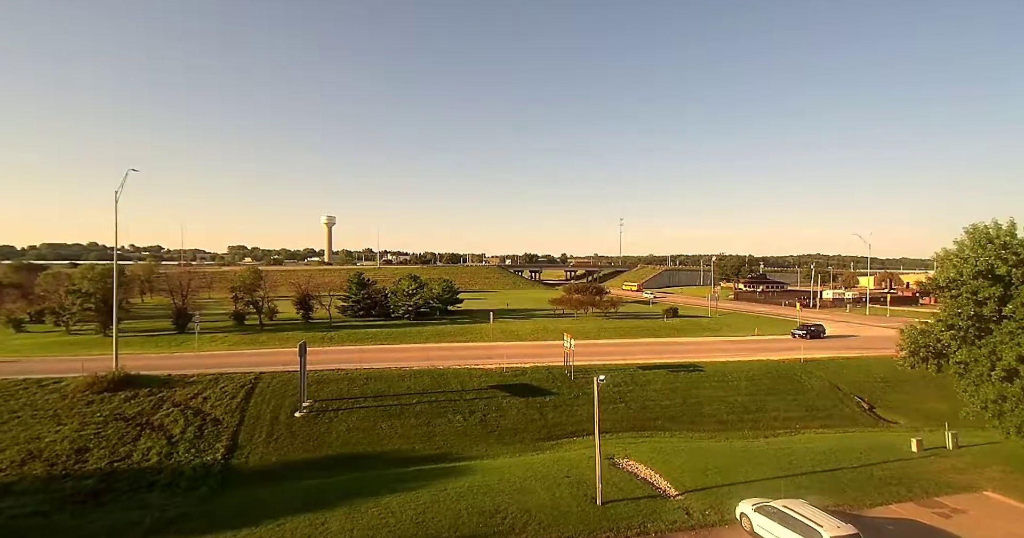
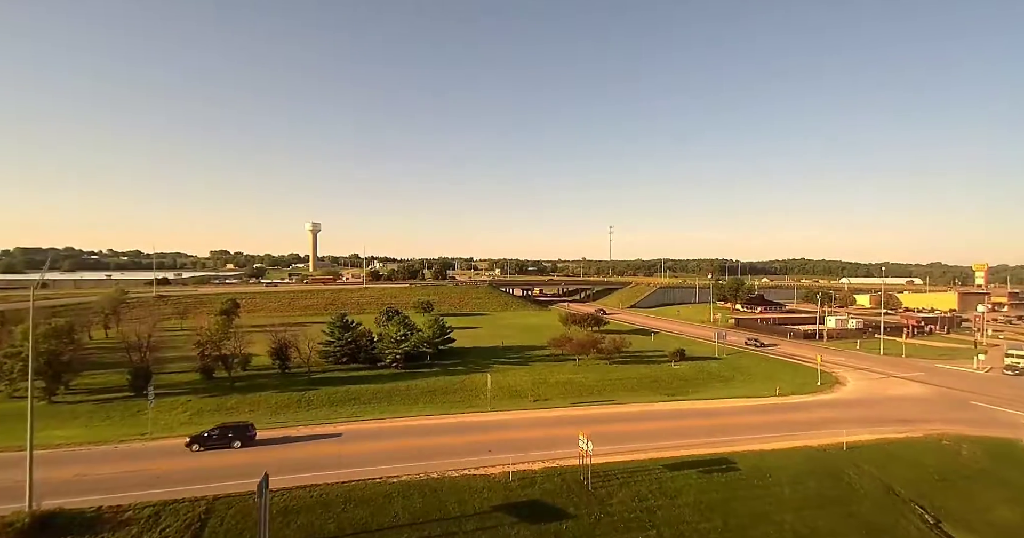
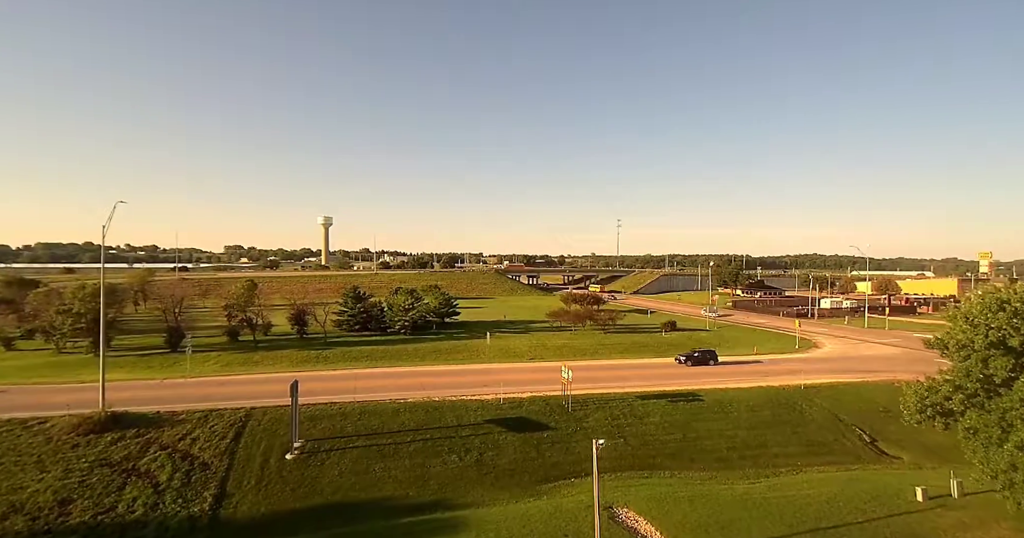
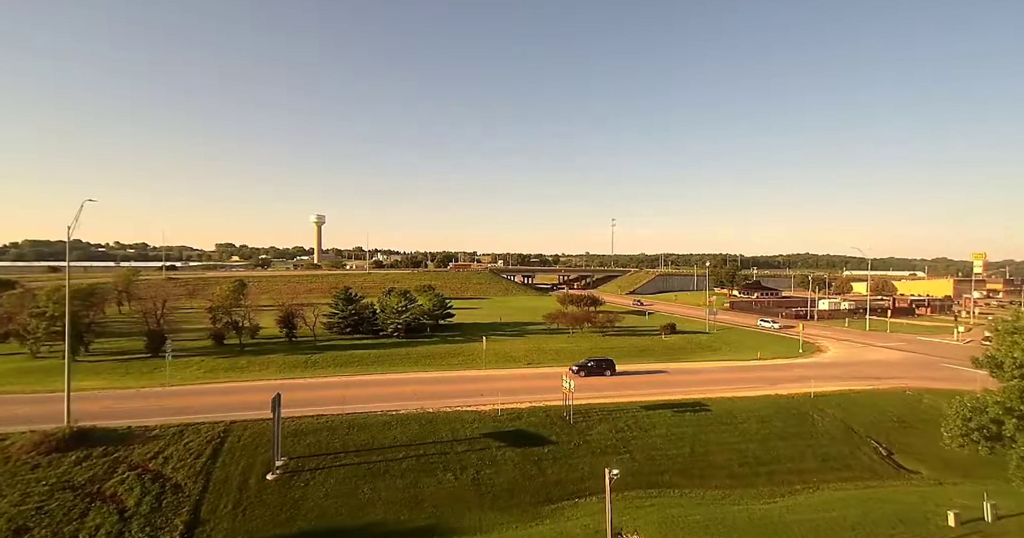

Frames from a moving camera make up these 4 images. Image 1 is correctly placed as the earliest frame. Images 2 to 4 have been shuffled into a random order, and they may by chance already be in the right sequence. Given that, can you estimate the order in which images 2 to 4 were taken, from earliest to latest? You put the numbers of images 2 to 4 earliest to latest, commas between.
3, 4, 2
